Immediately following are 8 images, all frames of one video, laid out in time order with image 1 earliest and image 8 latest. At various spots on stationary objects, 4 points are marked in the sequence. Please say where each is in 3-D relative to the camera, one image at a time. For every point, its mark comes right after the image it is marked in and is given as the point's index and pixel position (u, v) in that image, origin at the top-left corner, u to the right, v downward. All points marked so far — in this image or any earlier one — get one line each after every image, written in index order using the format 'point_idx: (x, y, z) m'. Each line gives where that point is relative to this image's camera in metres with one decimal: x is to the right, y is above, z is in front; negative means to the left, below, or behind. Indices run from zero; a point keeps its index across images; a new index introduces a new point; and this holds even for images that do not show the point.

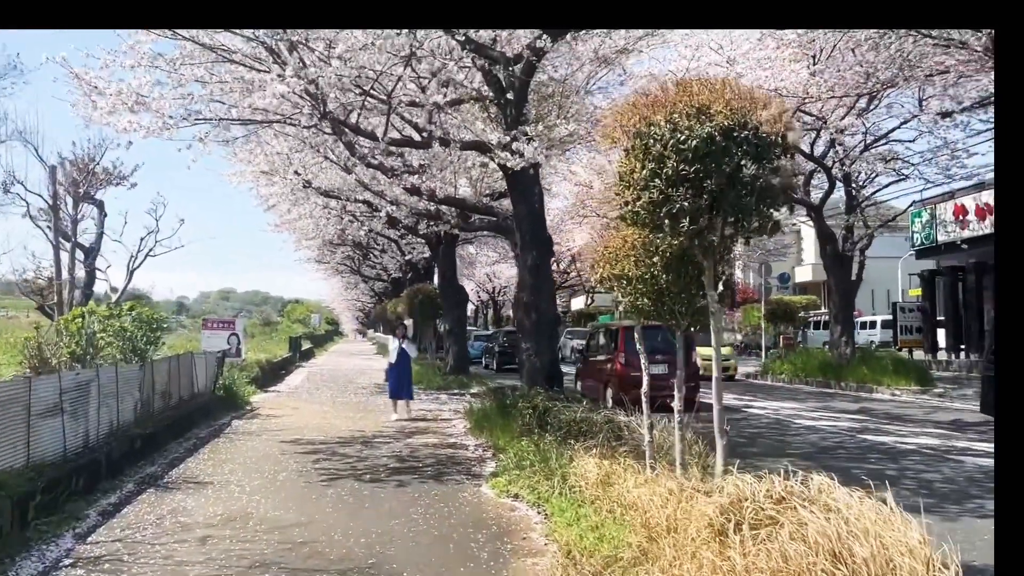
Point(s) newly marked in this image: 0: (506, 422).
0: (0.0, -1.9, +12.1) m
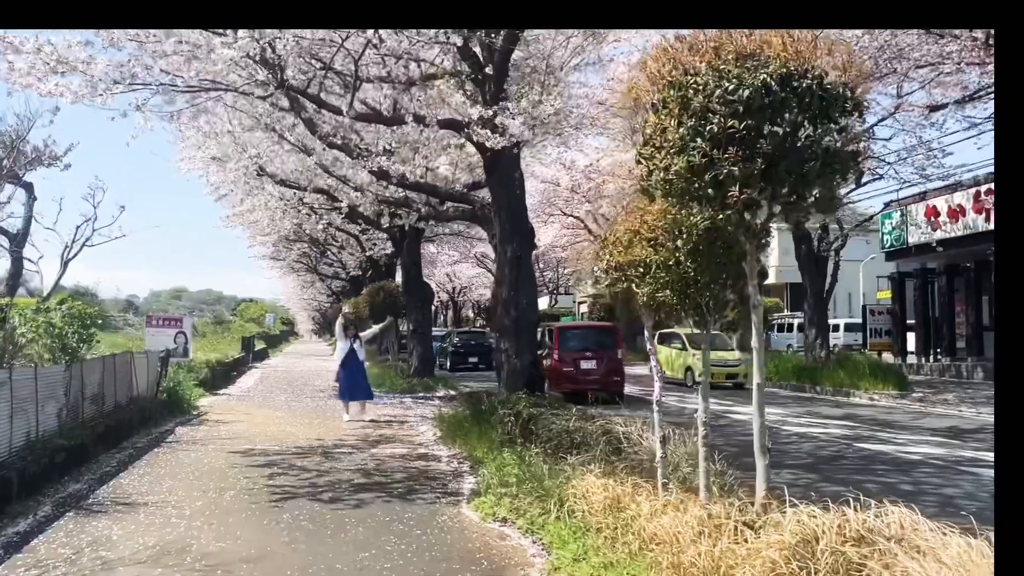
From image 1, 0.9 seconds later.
0: (-0.3, -1.8, +10.9) m
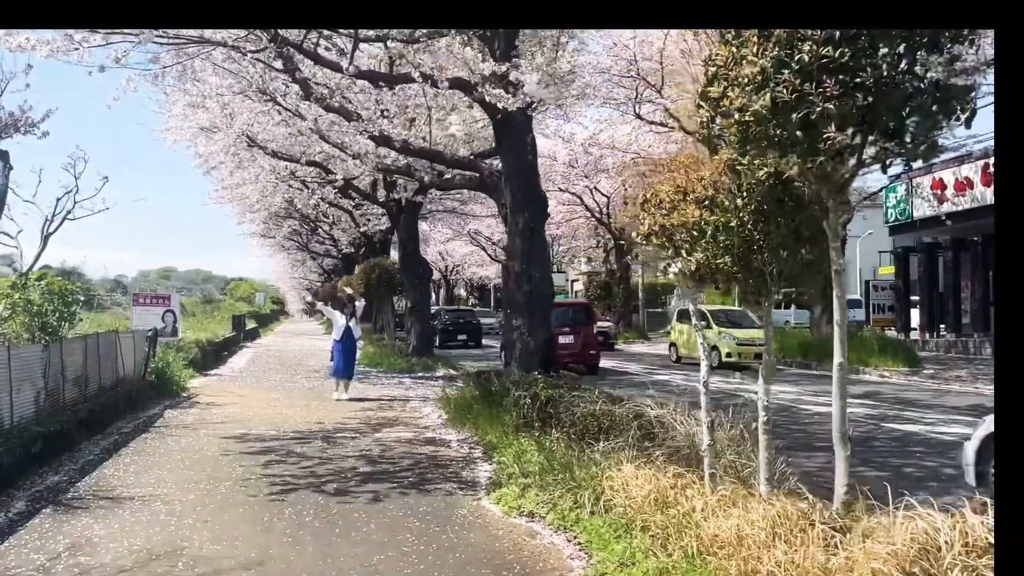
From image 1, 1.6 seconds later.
0: (-0.1, -1.5, +10.1) m
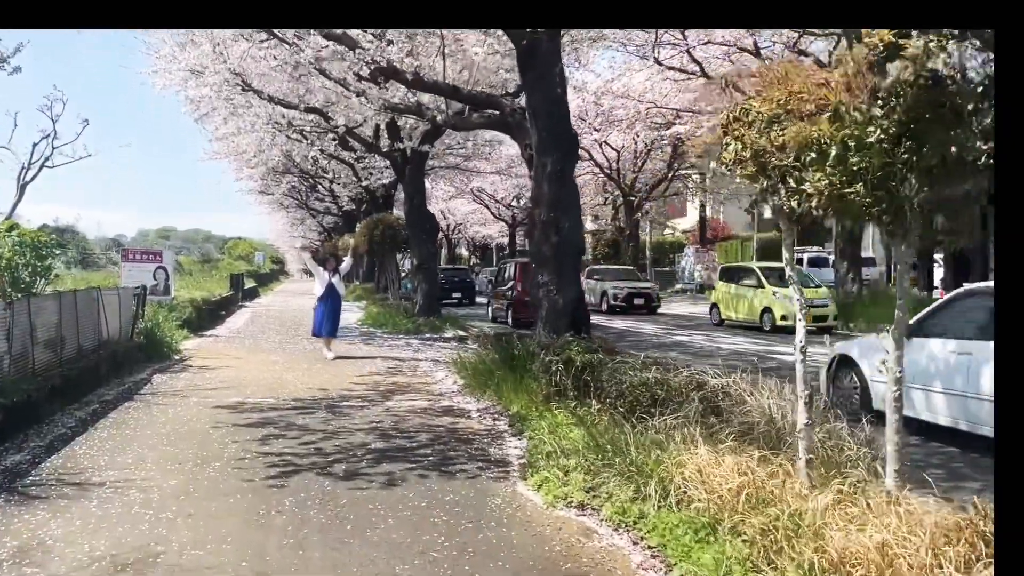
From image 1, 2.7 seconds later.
0: (+0.2, -1.0, +9.0) m
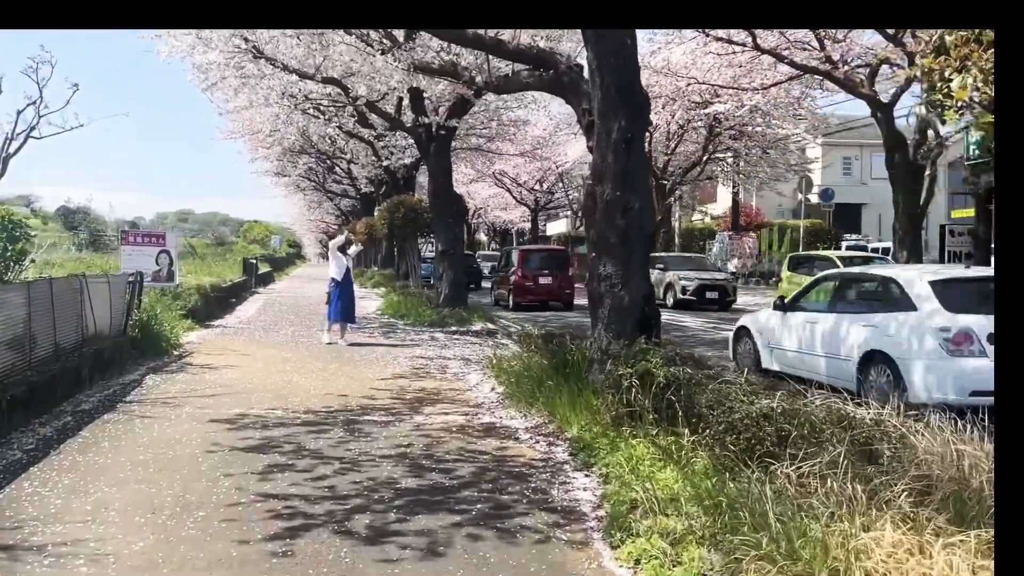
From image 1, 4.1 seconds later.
0: (+0.6, -0.9, +7.3) m
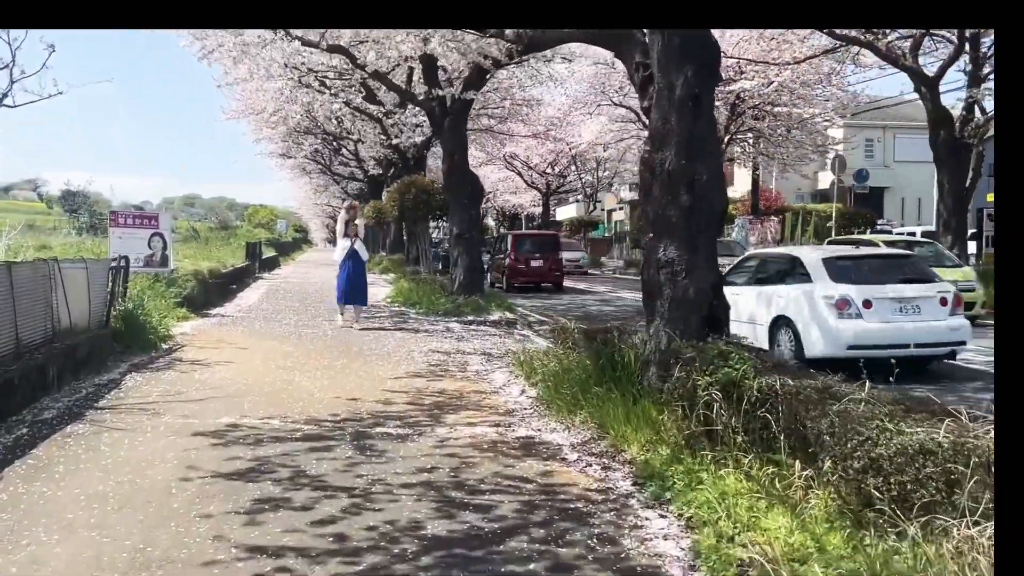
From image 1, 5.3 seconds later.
0: (+1.0, -0.8, +6.0) m
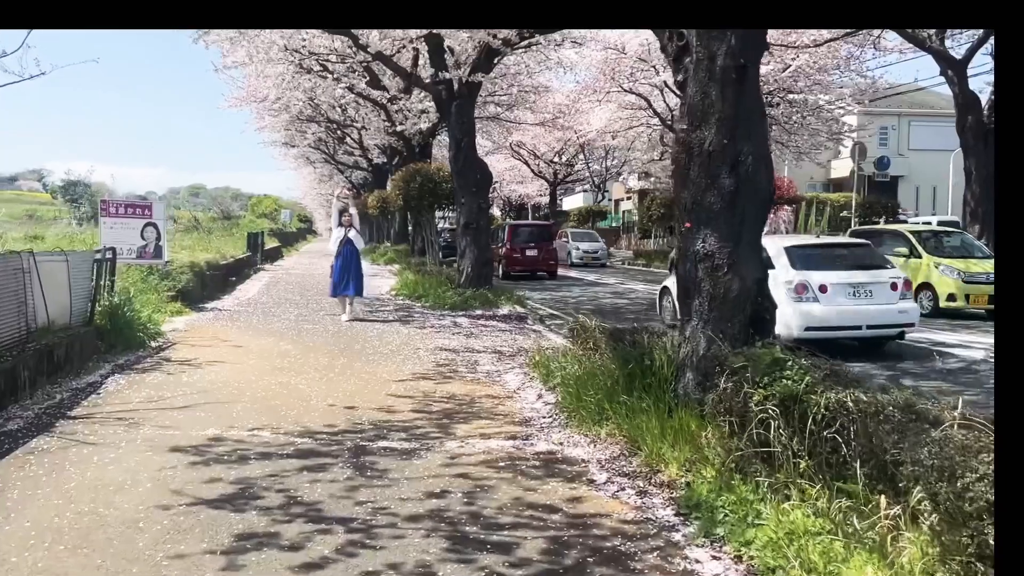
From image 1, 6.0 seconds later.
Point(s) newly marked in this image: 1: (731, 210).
0: (+1.1, -0.8, +5.3) m
1: (+1.5, +0.5, +5.8) m
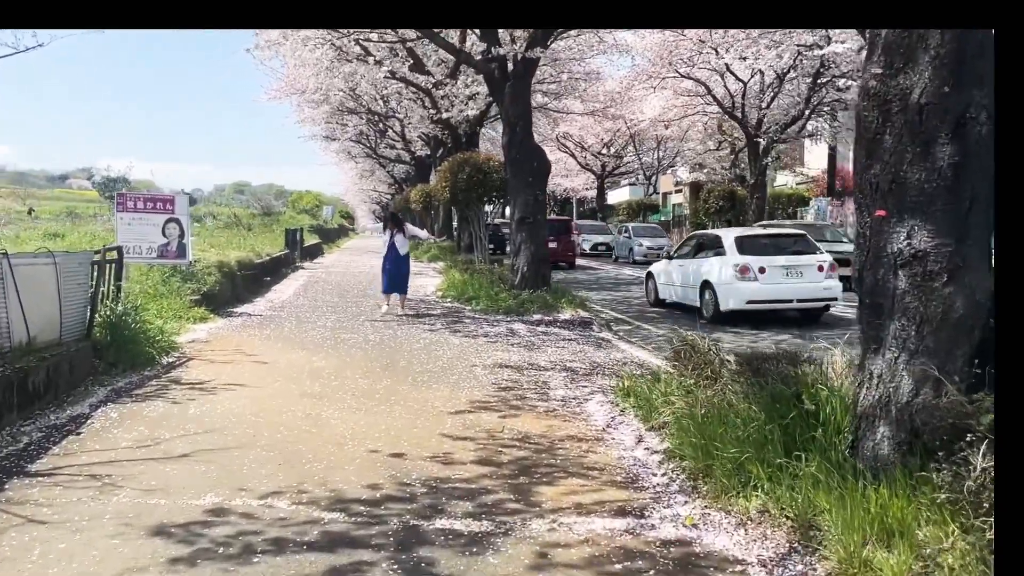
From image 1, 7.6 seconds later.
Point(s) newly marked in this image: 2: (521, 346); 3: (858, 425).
0: (+1.6, -0.9, +3.4) m
1: (+2.0, +0.4, +3.9) m
2: (+0.1, -0.7, +10.8) m
3: (+1.7, -0.6, +4.2) m
